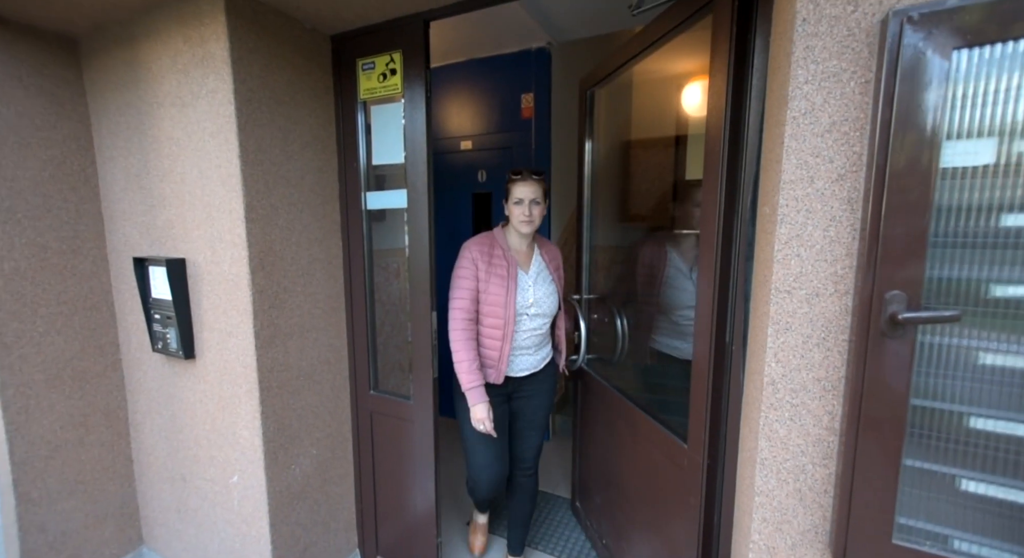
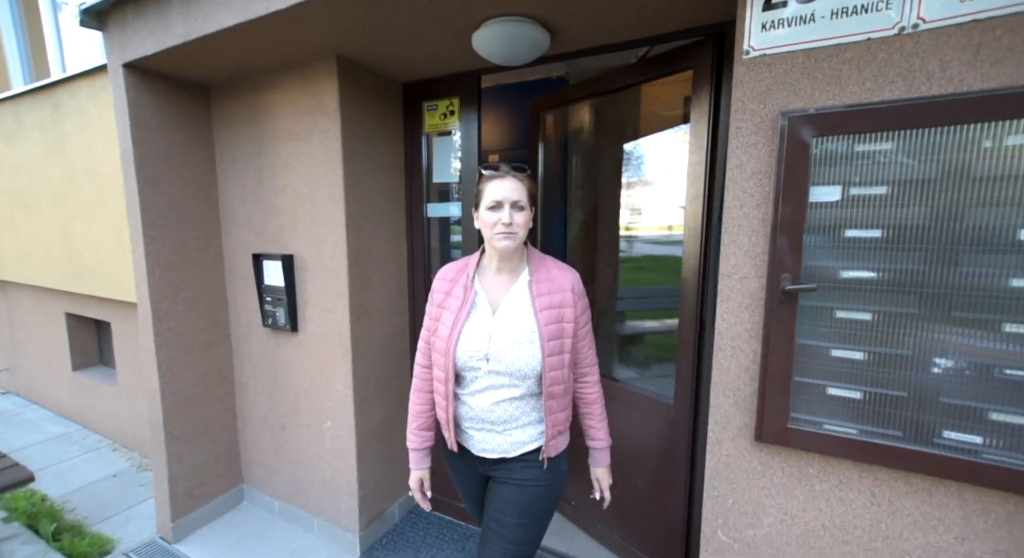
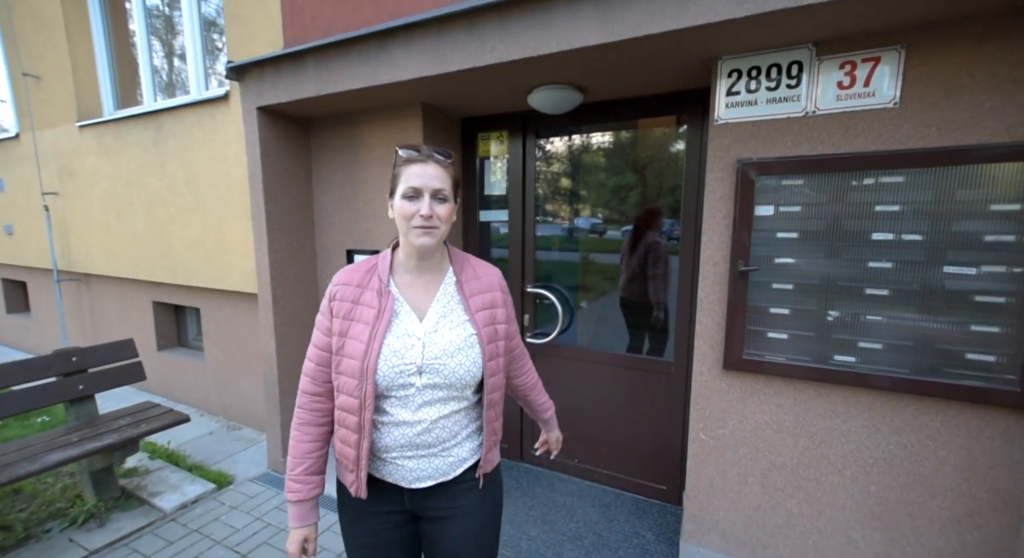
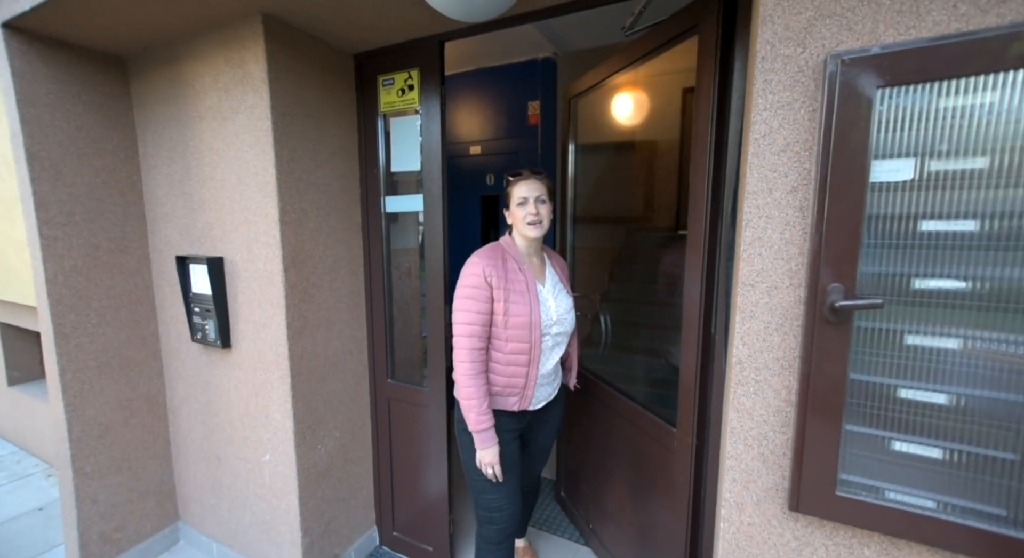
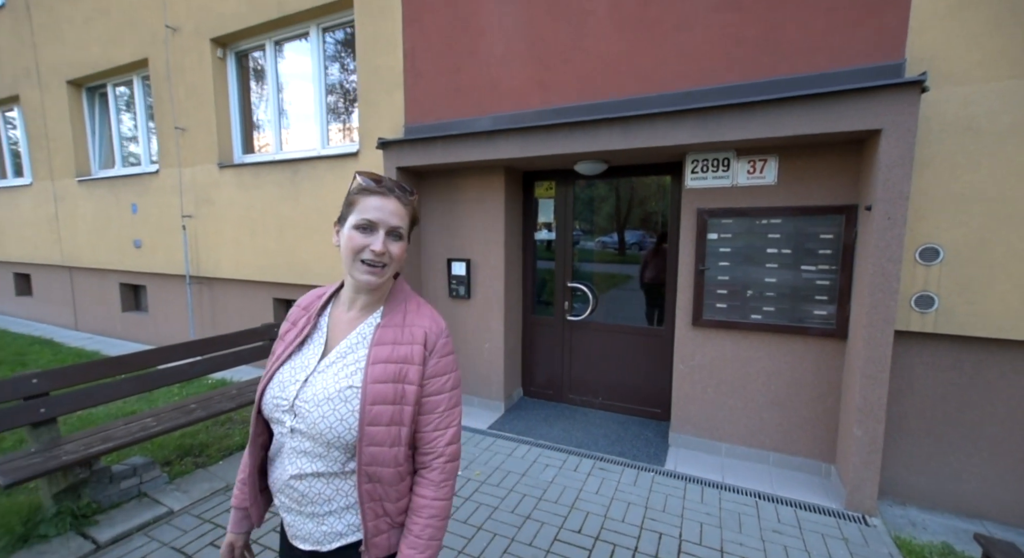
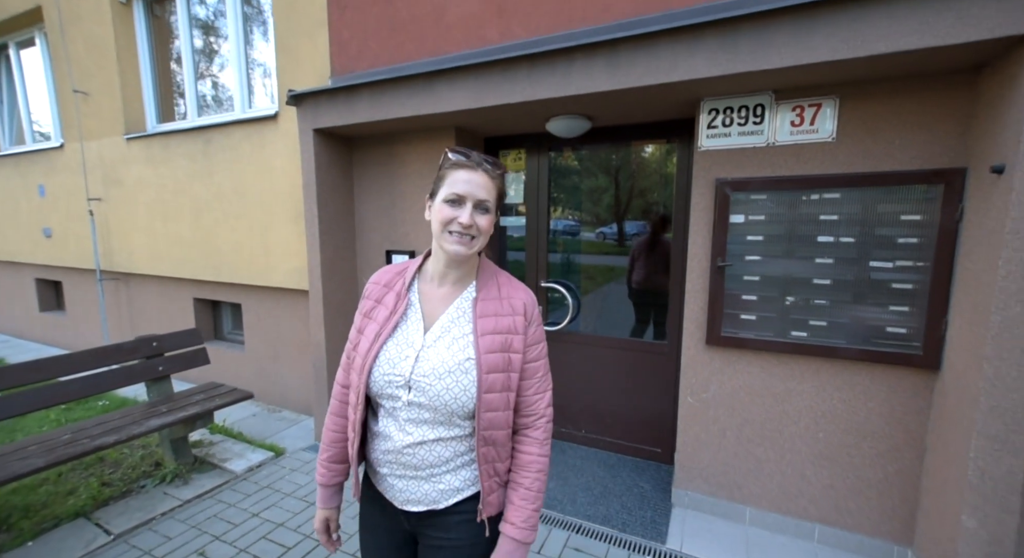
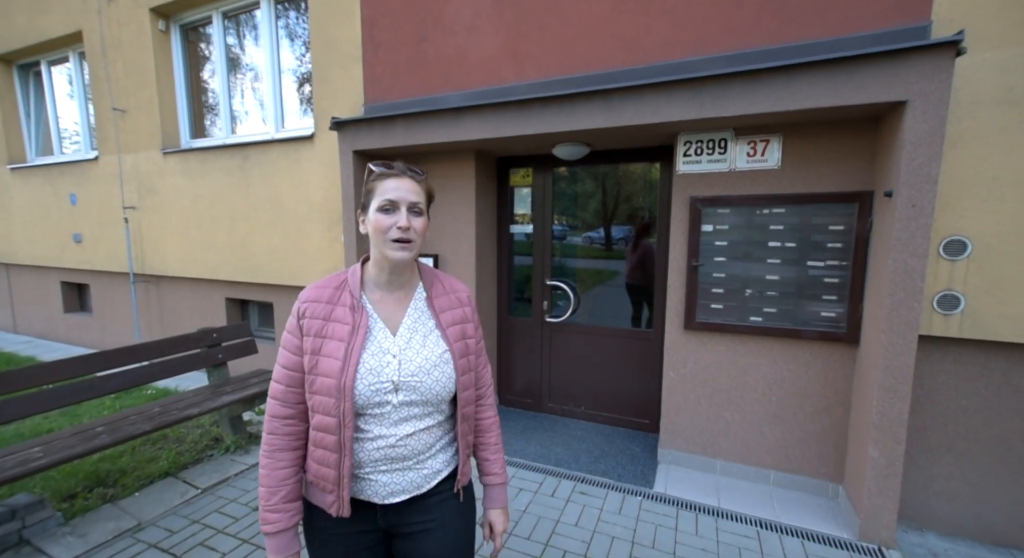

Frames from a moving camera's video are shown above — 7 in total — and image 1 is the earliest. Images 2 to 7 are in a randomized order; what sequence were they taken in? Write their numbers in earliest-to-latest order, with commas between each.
4, 2, 3, 6, 7, 5
